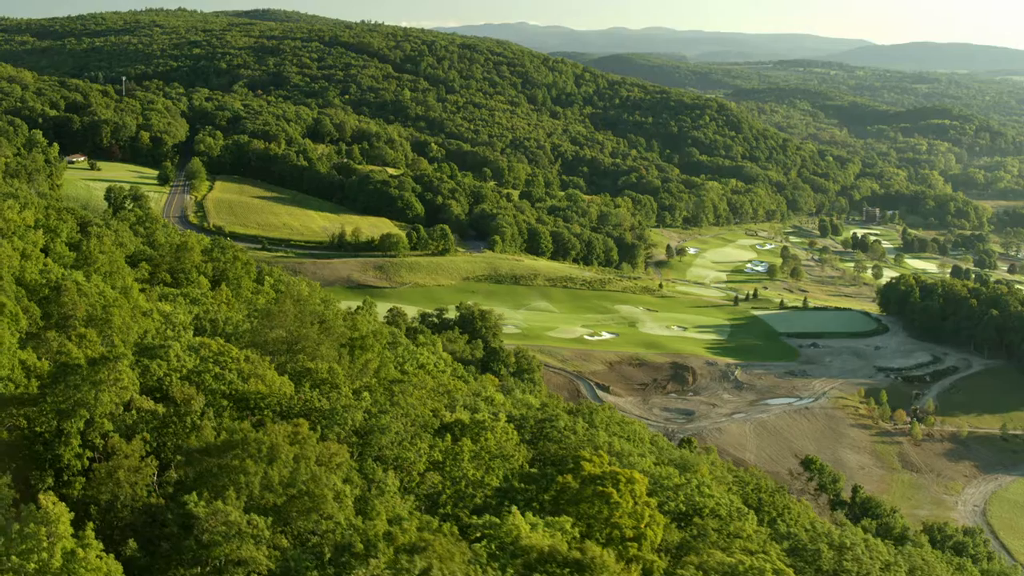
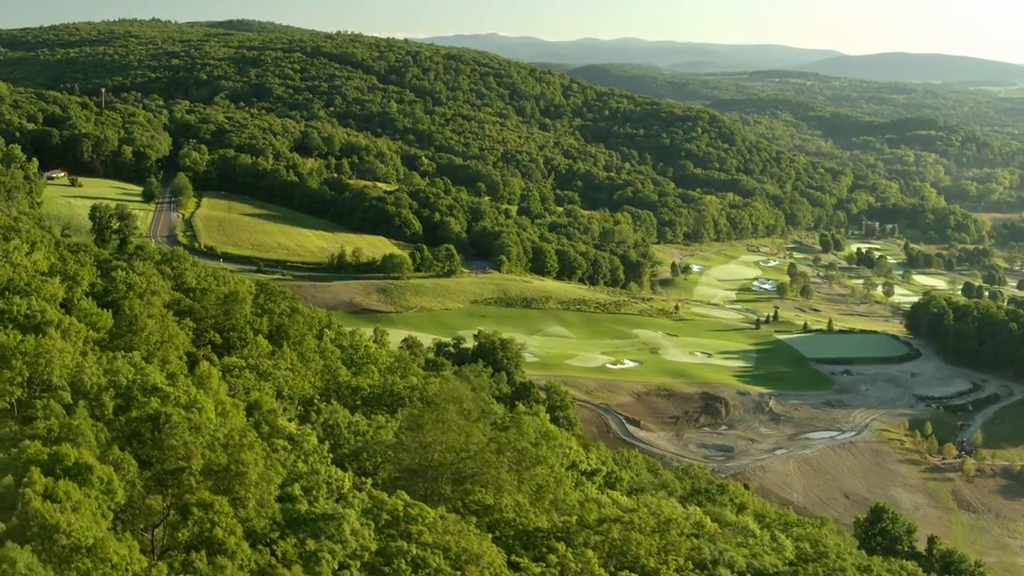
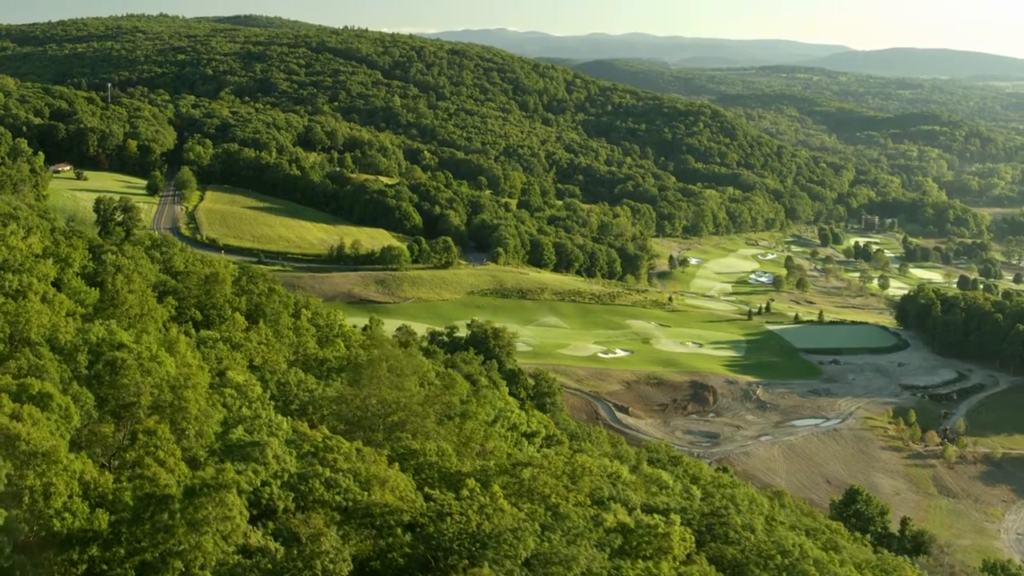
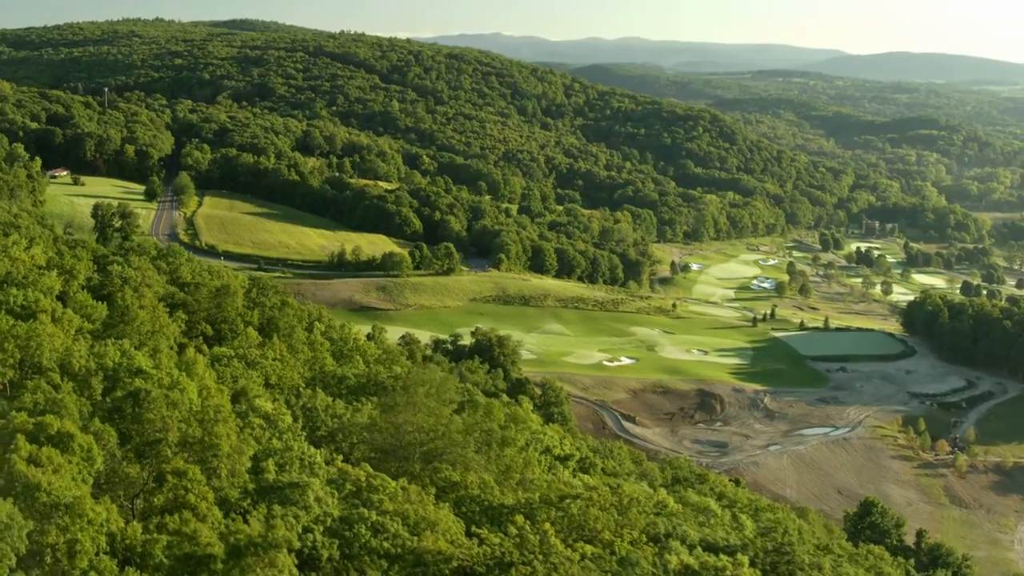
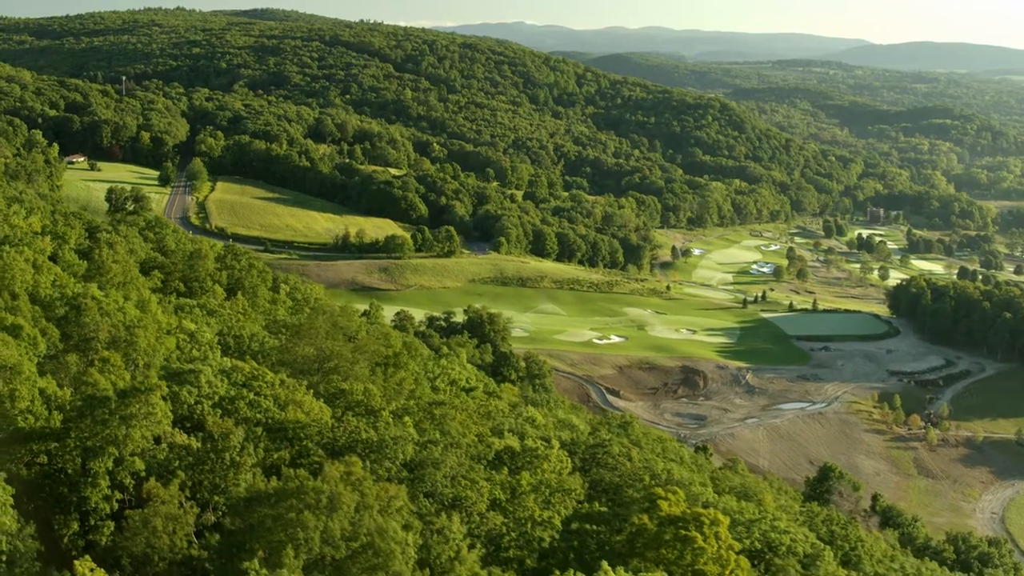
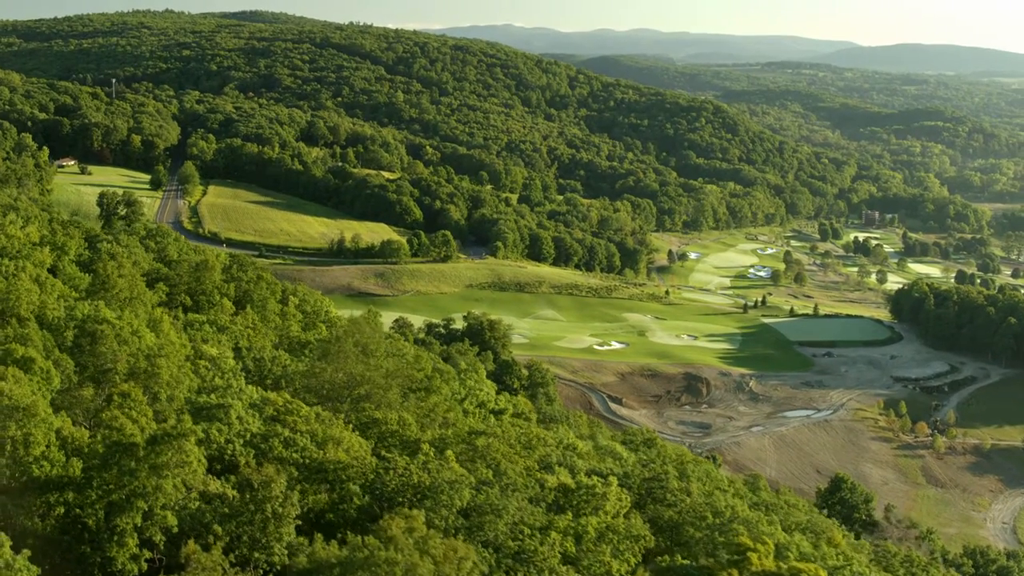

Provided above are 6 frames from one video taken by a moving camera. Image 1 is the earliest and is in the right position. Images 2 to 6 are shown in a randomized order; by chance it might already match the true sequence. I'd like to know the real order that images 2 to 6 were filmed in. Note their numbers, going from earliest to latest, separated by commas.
5, 6, 3, 4, 2
